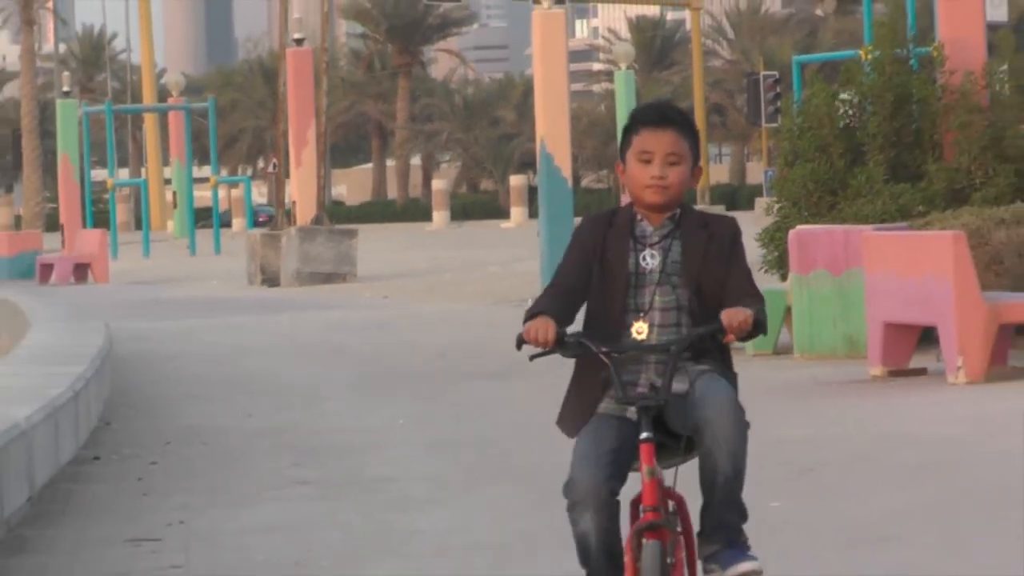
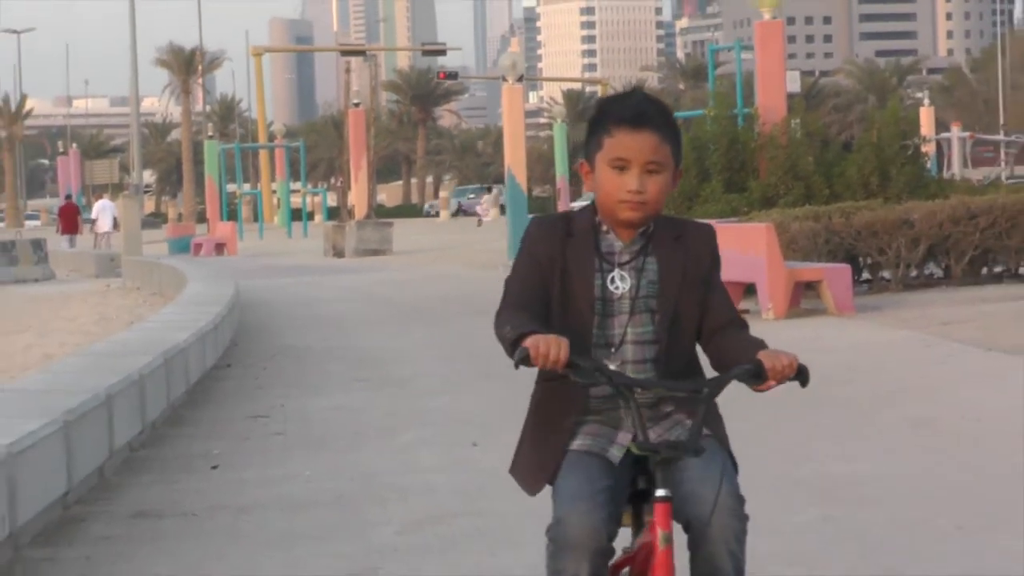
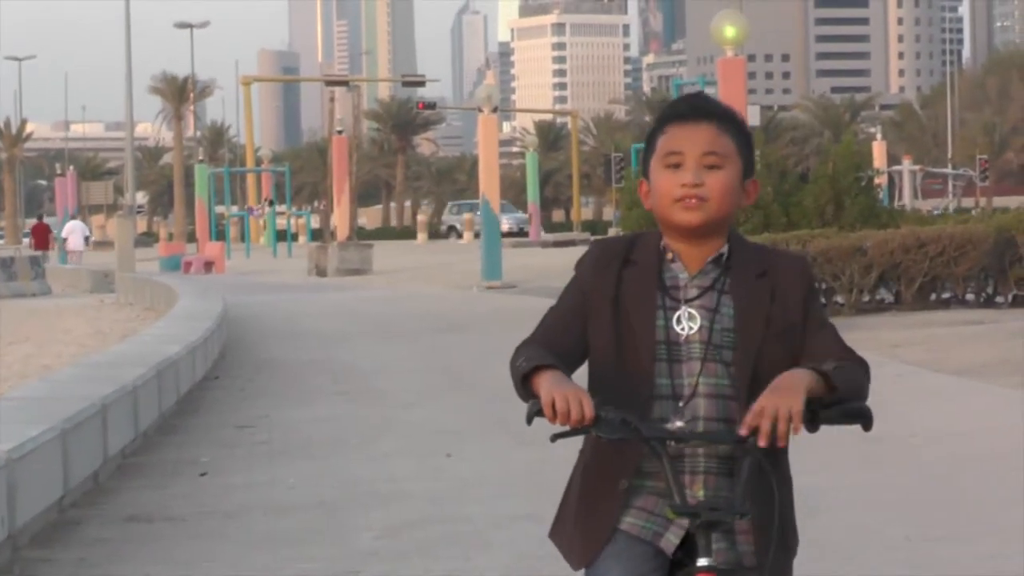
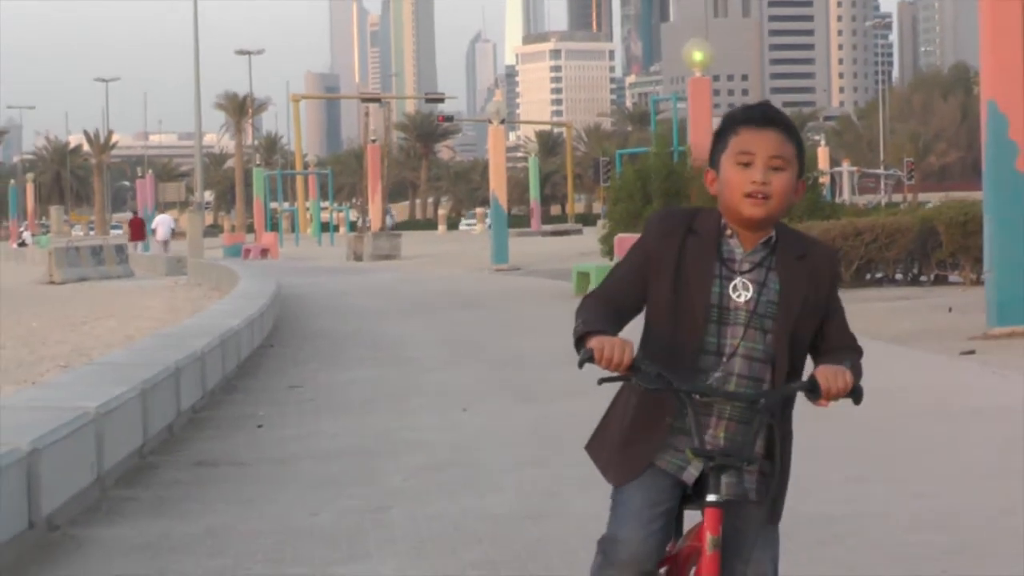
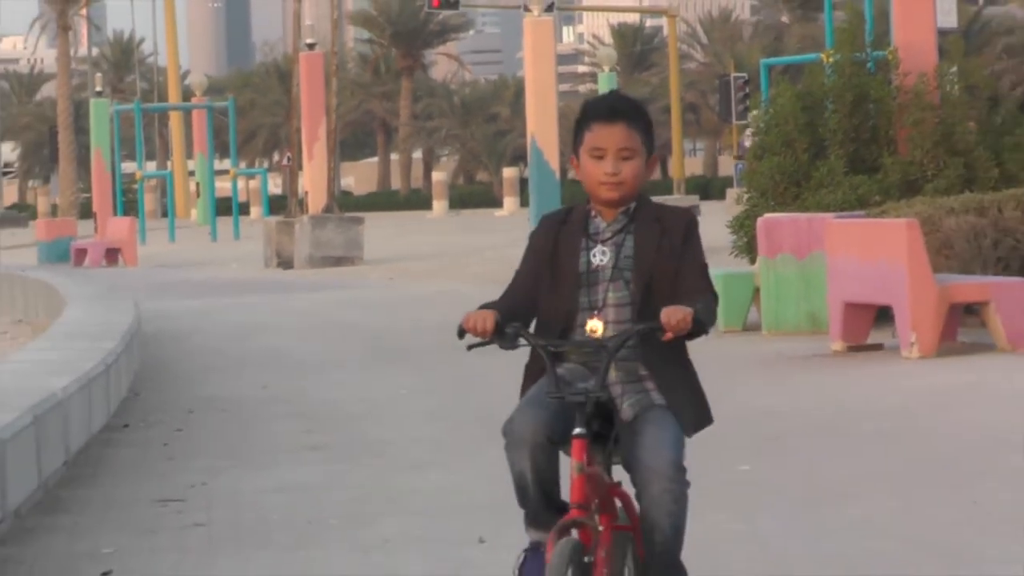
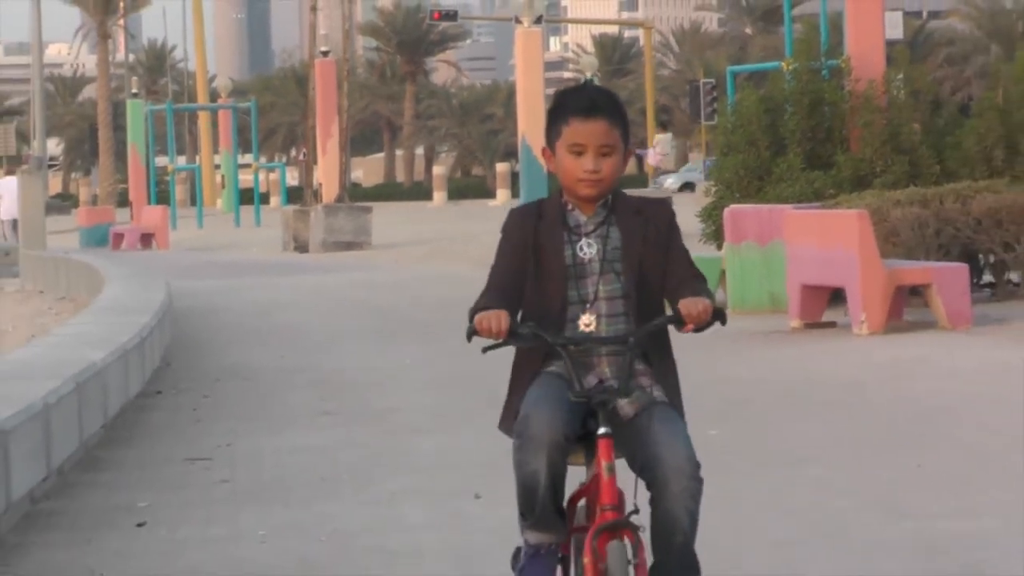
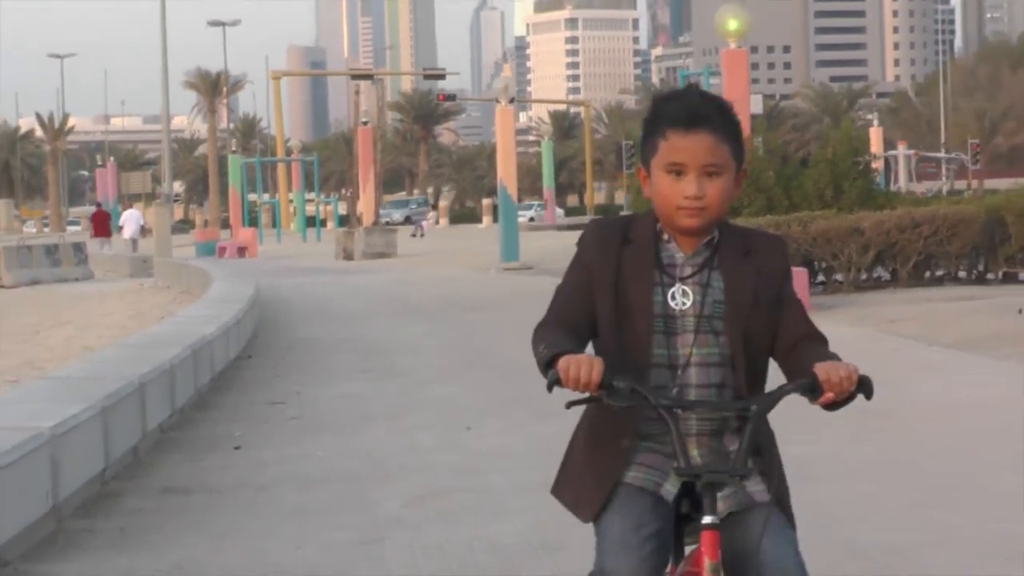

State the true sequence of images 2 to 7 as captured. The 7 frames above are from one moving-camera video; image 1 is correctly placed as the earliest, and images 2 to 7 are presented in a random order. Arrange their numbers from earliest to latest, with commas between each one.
5, 6, 2, 7, 4, 3
